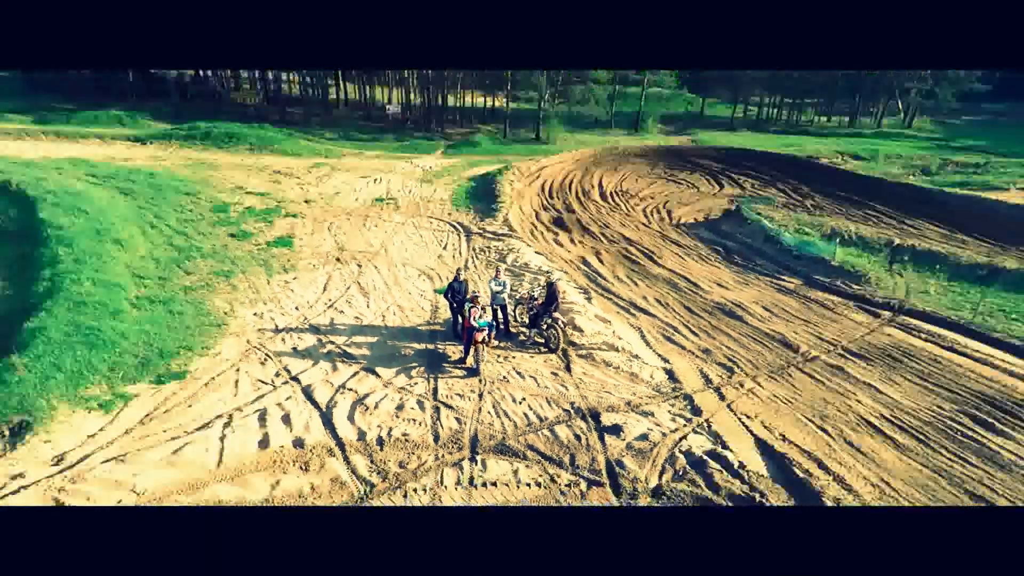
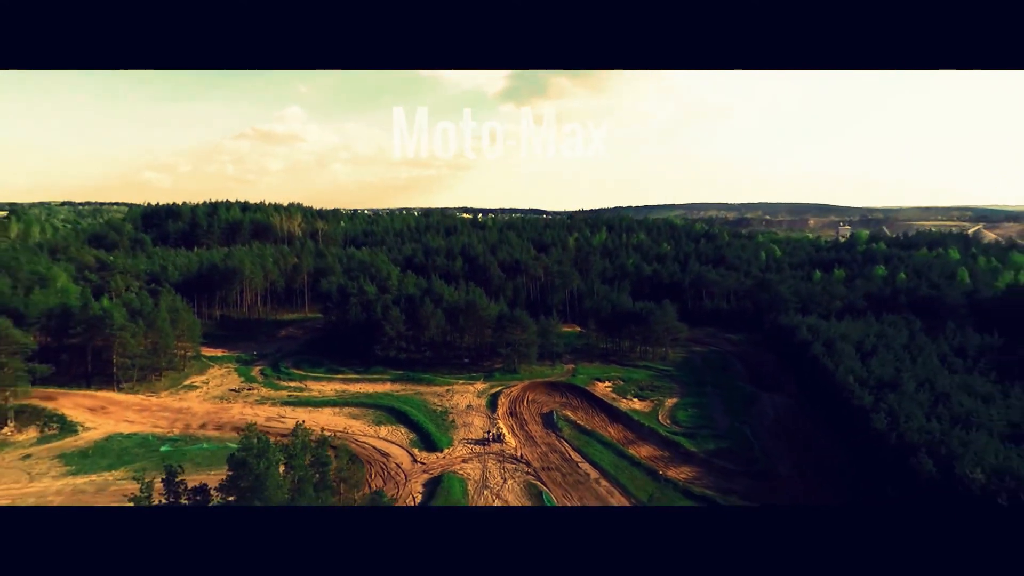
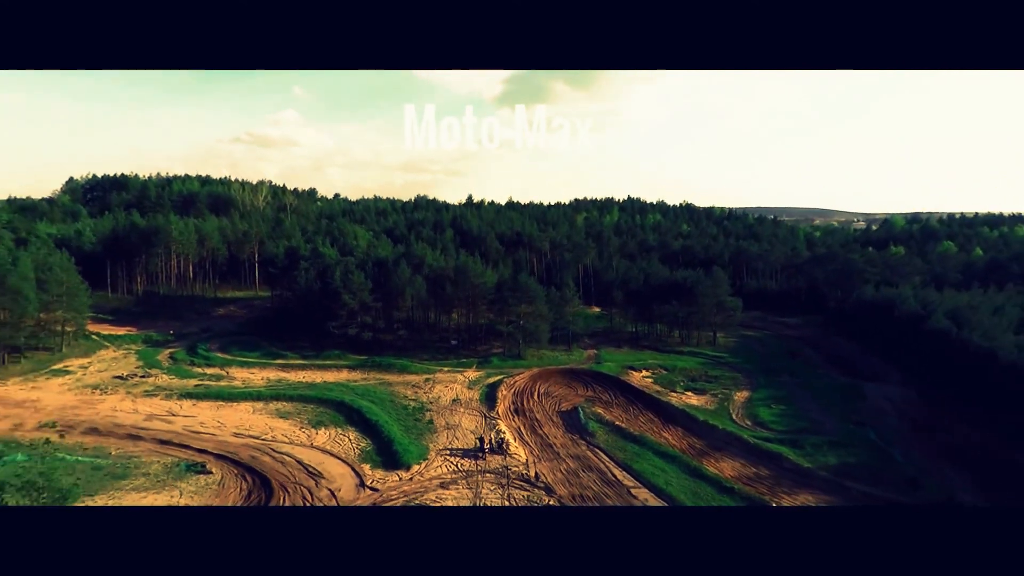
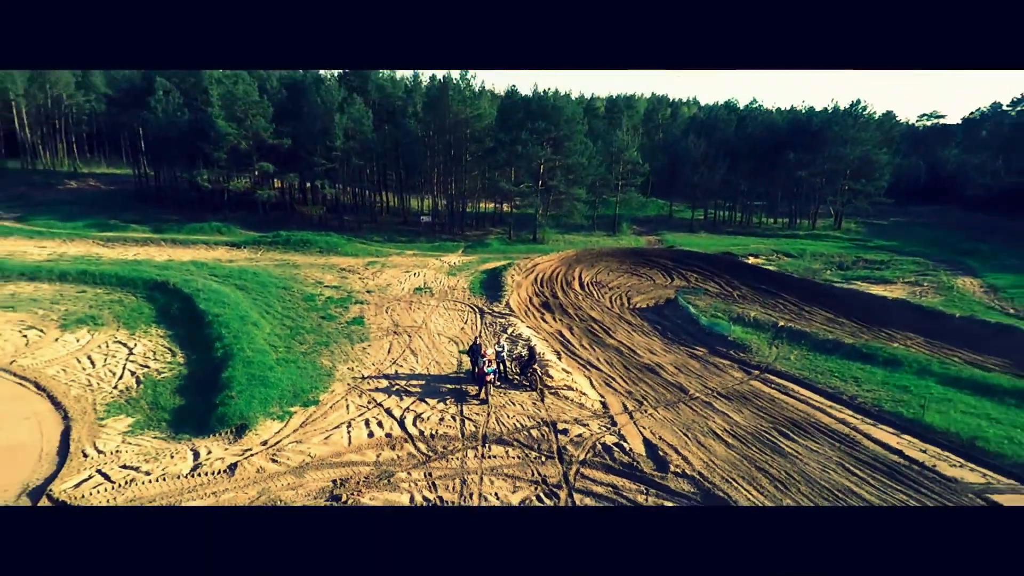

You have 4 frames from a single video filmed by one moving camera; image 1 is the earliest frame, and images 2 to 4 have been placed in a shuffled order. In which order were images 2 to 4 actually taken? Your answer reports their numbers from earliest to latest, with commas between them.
4, 3, 2
